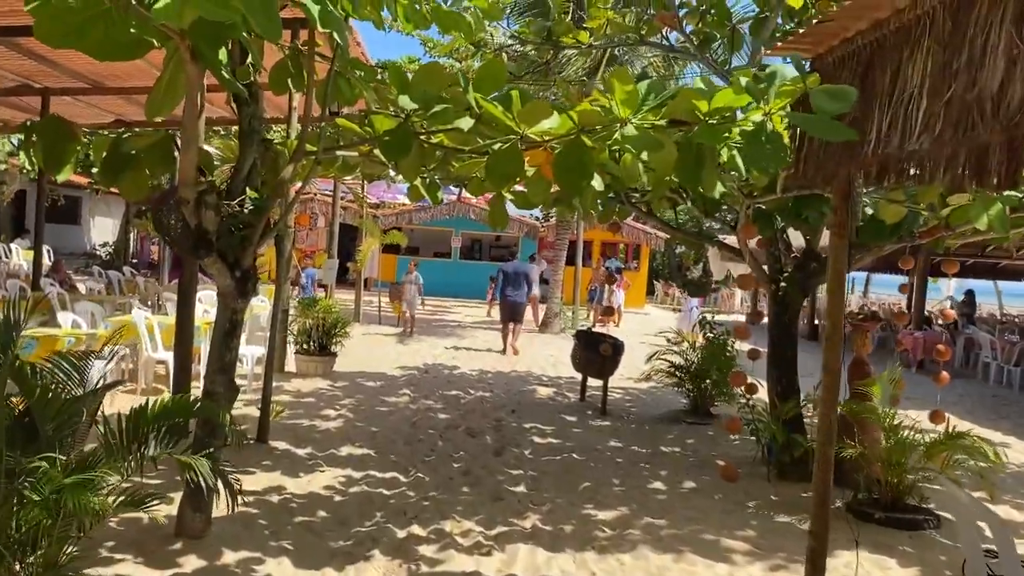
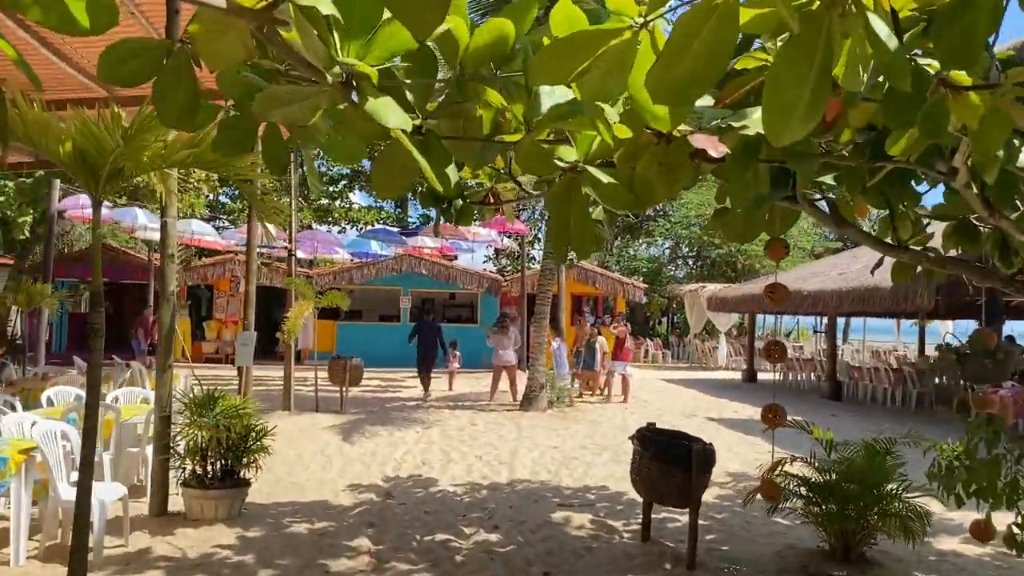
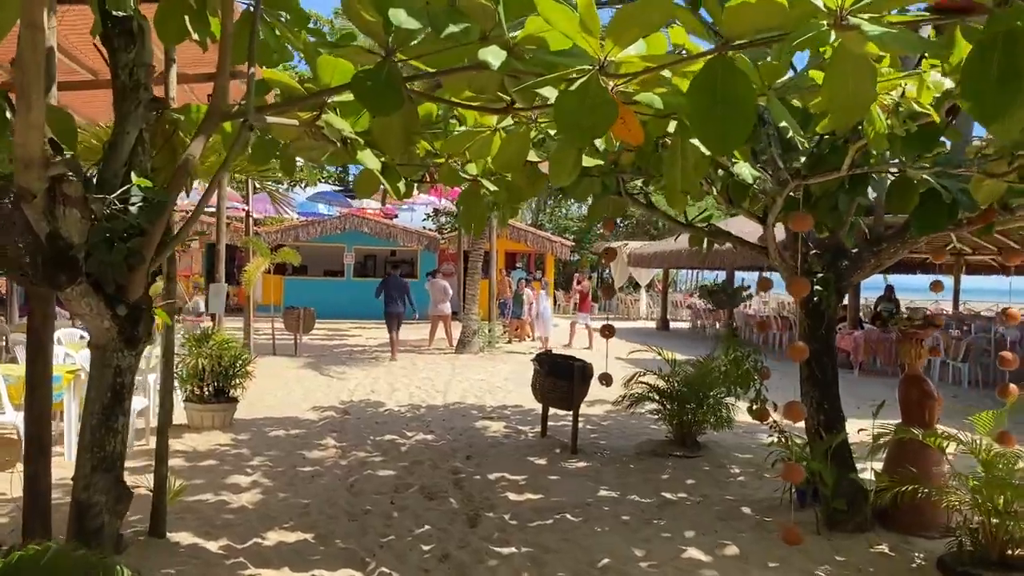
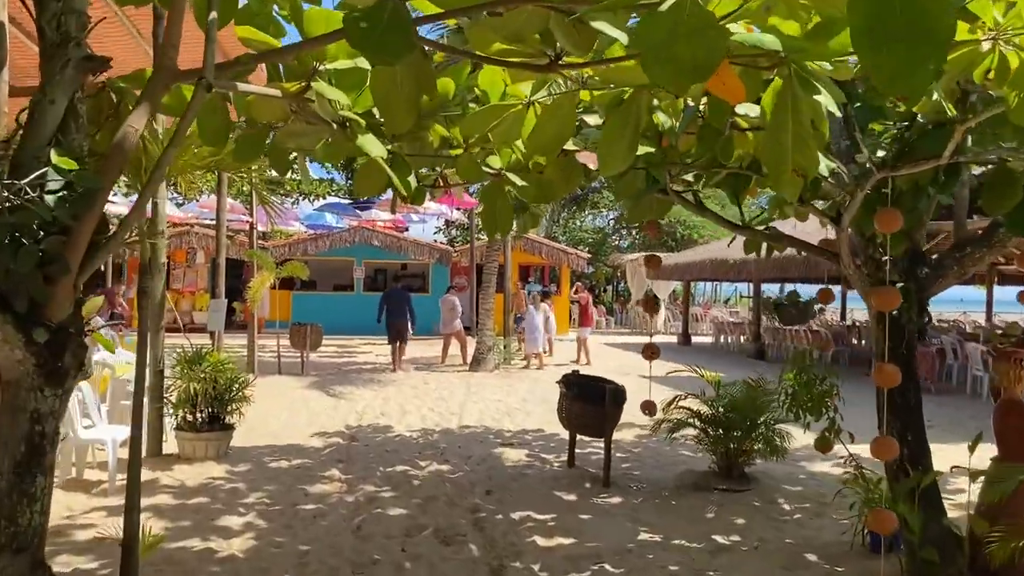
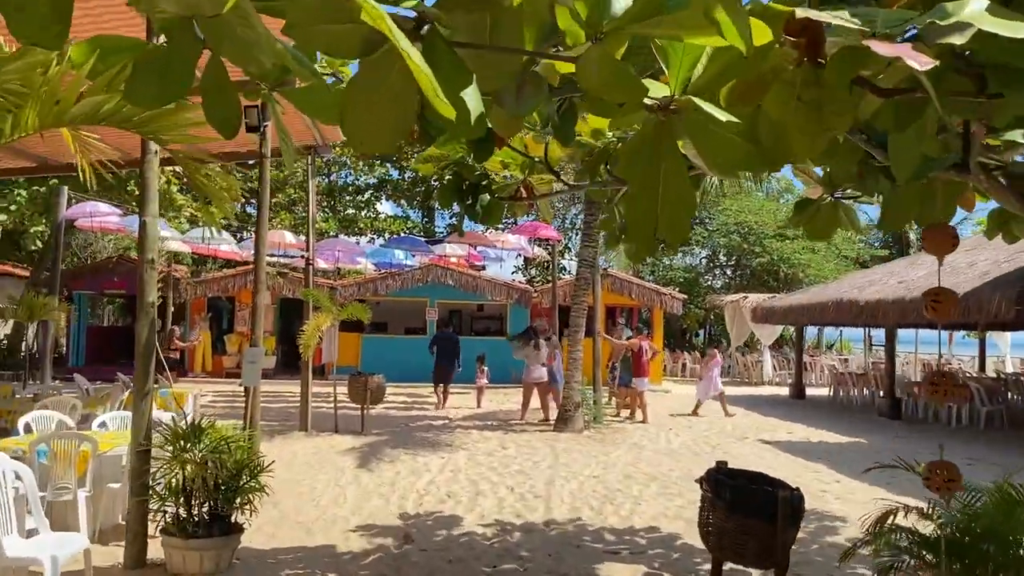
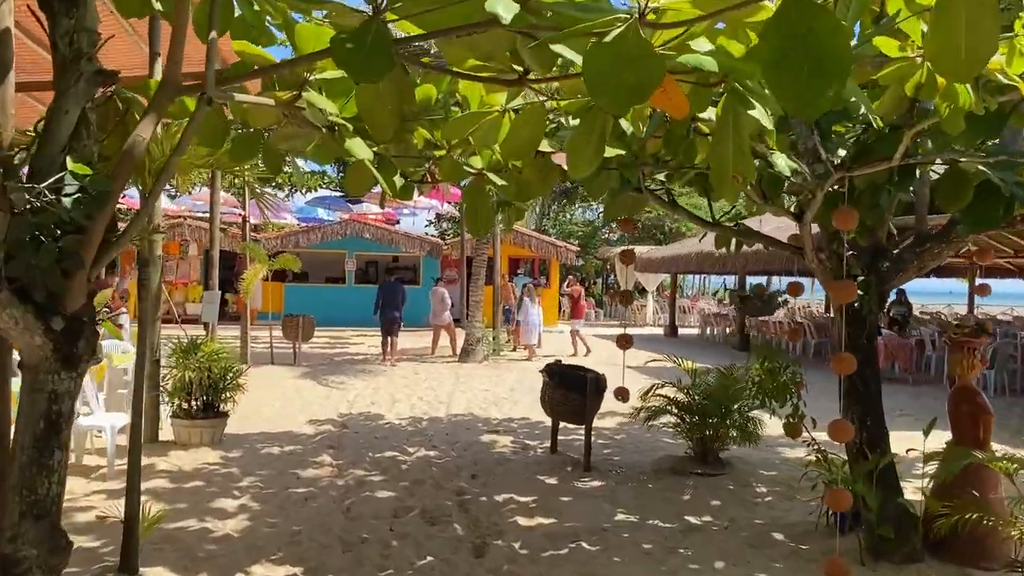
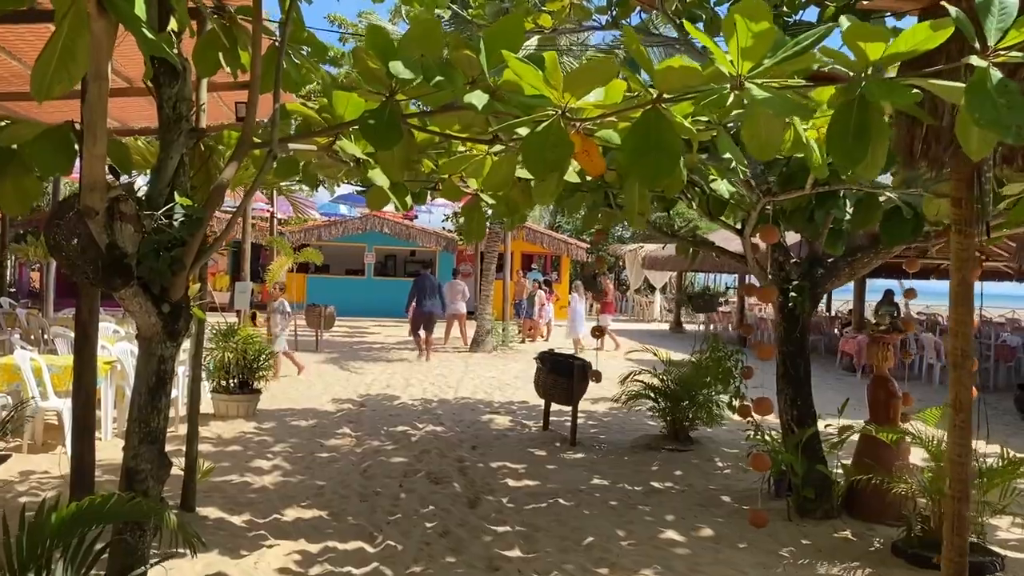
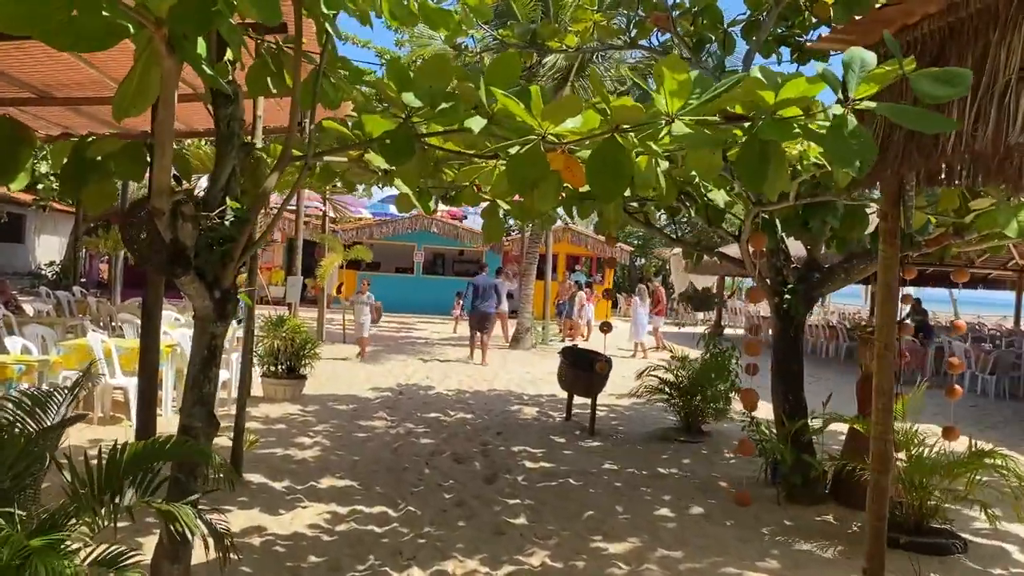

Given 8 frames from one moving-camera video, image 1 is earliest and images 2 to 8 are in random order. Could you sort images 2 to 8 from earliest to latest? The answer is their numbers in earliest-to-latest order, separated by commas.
8, 7, 3, 6, 4, 2, 5
